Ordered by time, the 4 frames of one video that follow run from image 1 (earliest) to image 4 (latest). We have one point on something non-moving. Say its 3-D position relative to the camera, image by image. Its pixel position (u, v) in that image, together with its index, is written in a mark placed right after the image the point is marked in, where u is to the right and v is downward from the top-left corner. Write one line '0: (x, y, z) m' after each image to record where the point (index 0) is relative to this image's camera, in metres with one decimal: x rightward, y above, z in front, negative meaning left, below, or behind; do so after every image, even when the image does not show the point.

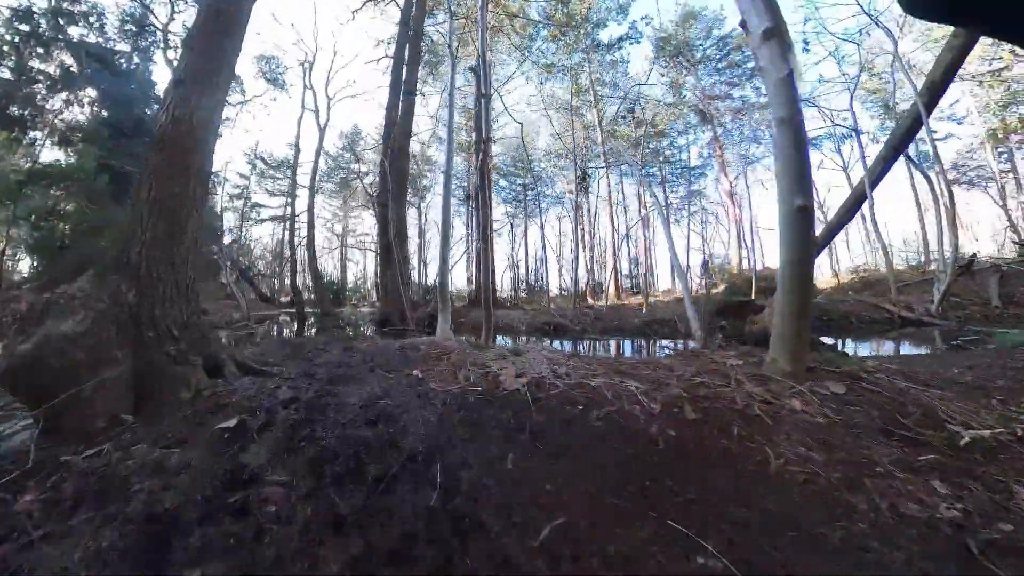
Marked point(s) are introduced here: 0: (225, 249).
0: (-9.2, +1.2, +14.8) m
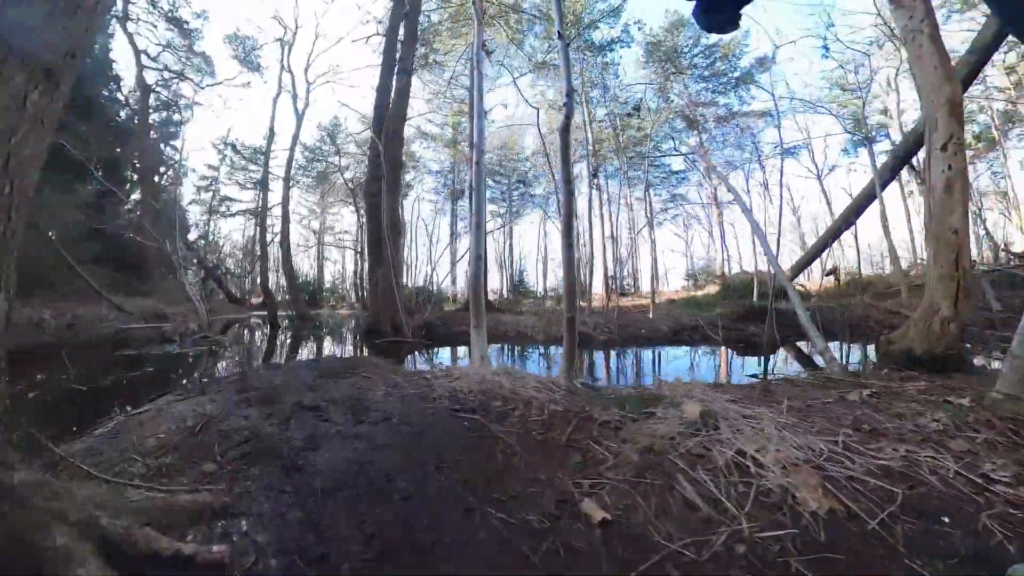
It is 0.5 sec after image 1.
0: (-9.5, +1.3, +13.6) m
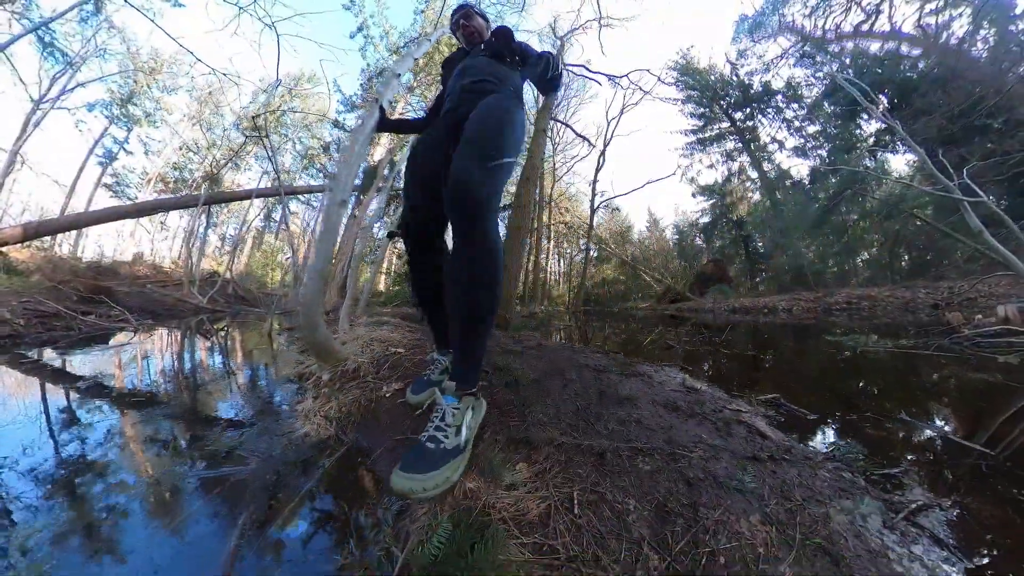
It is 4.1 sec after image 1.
0: (-12.3, +3.5, +0.5) m
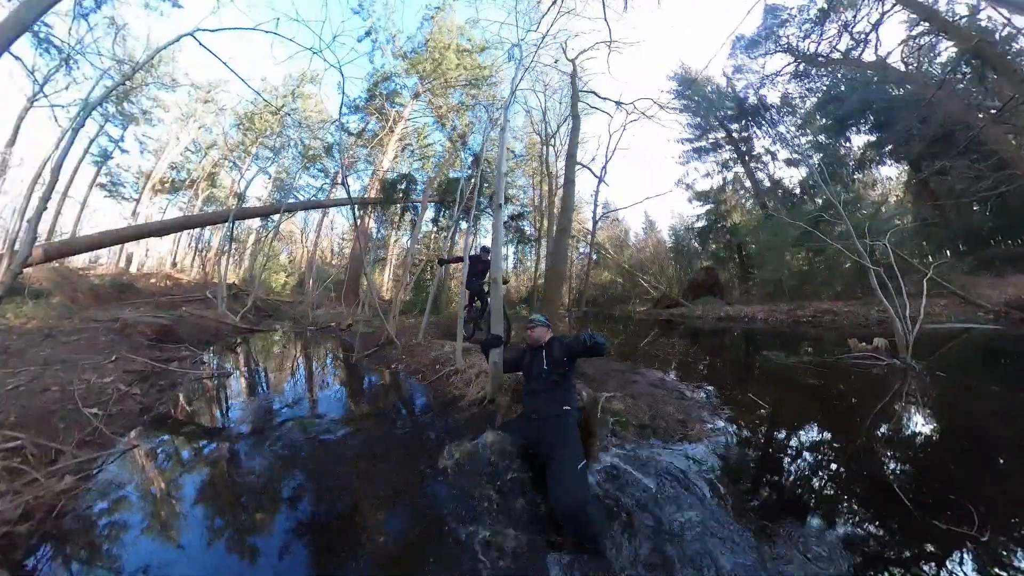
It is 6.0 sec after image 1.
0: (-12.2, +3.5, +0.8) m
